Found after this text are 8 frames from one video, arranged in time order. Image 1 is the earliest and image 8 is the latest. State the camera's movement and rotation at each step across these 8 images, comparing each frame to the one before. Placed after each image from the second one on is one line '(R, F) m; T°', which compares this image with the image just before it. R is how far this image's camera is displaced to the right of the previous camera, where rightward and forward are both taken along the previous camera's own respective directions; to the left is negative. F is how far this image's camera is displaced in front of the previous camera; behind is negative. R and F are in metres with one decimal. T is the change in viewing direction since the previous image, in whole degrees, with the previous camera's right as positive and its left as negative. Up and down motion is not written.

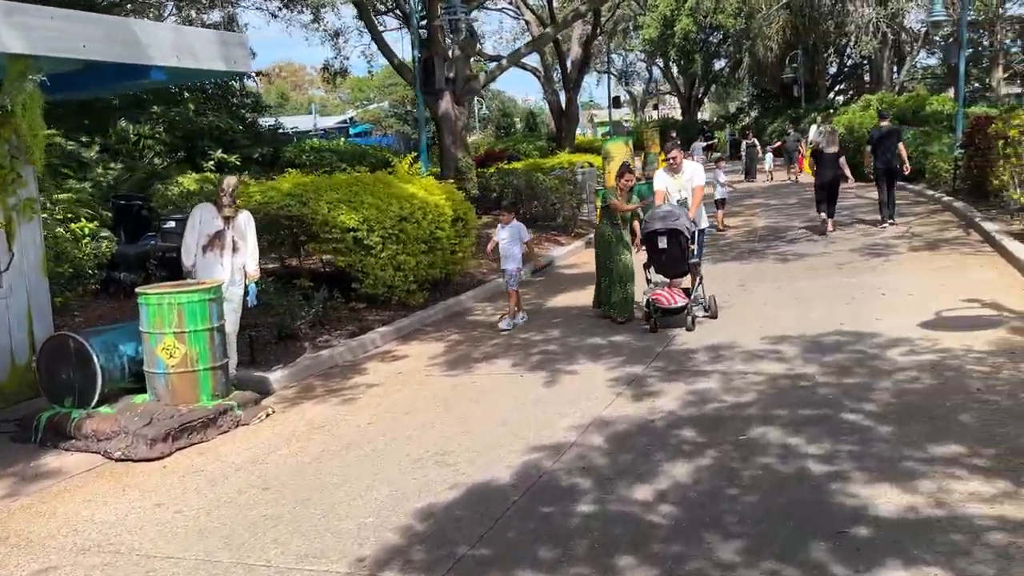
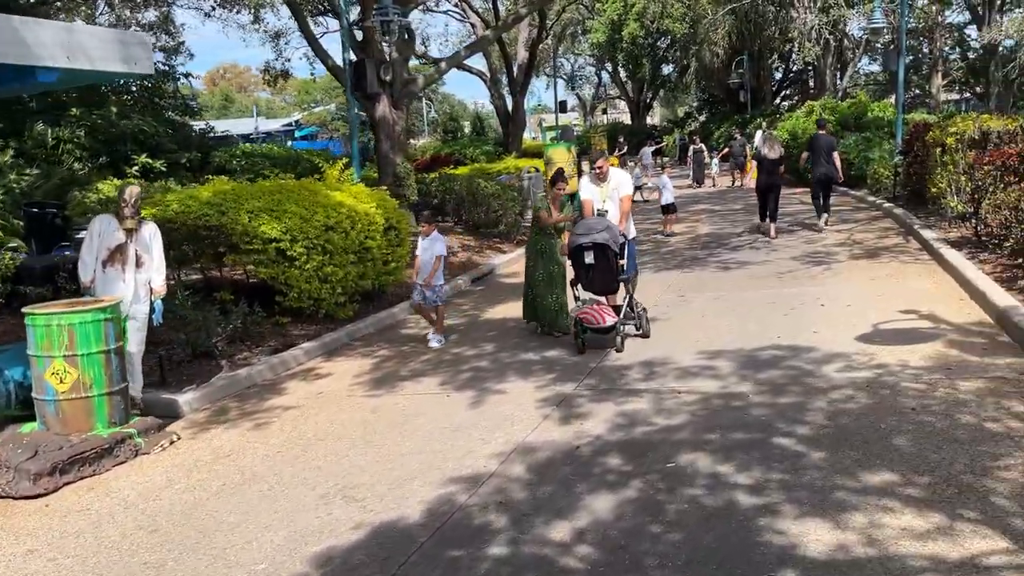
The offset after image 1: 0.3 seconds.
(+0.2, +0.3) m; +3°
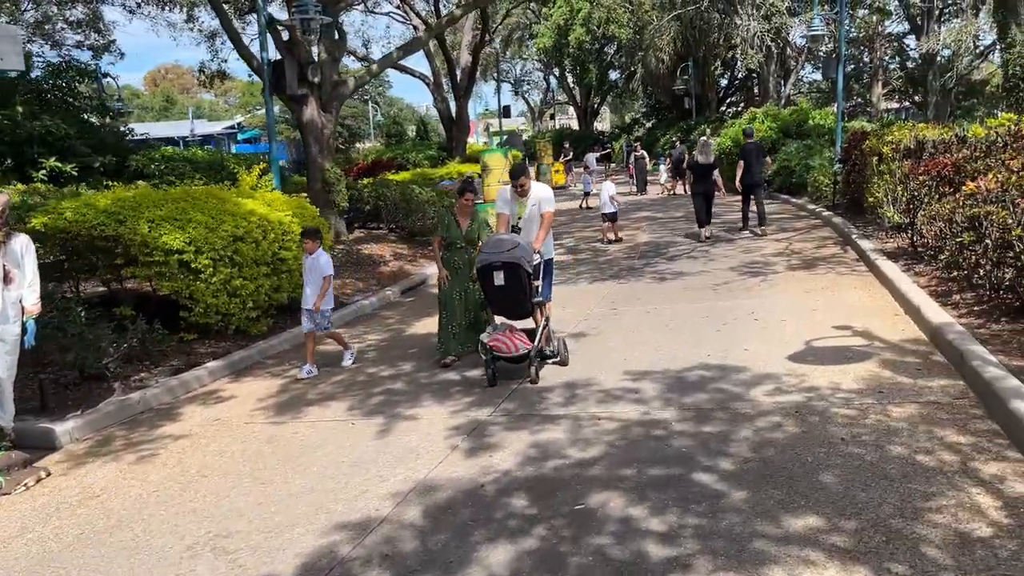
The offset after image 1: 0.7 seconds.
(+0.3, +0.4) m; +3°
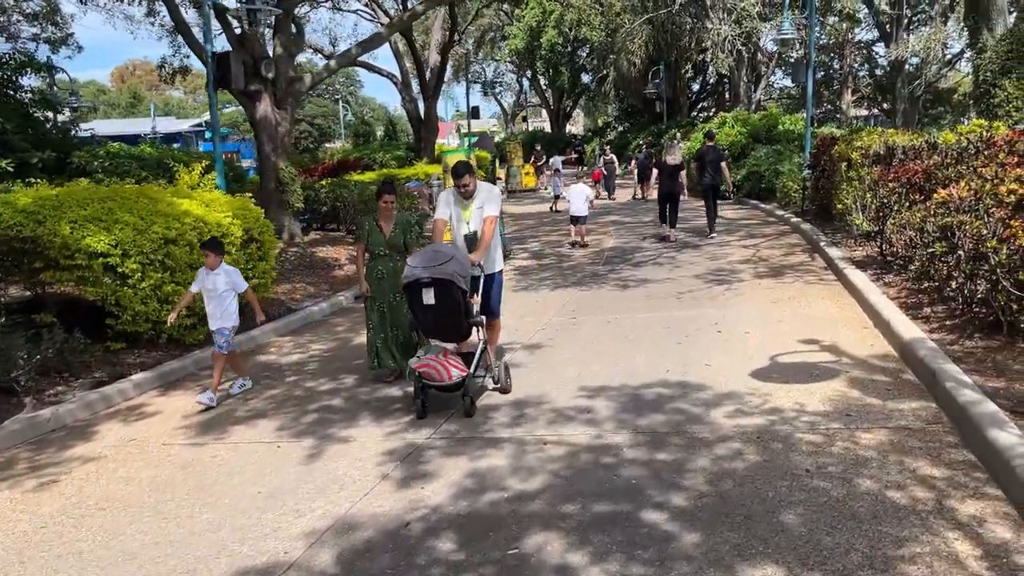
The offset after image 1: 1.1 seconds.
(+0.2, +0.5) m; +2°
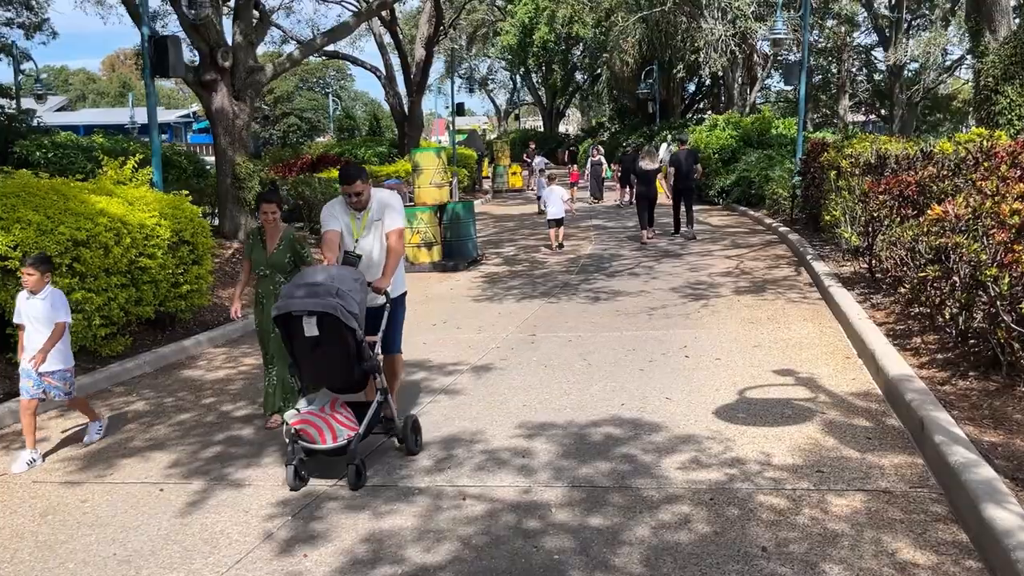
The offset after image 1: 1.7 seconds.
(+0.4, +0.7) m; 0°
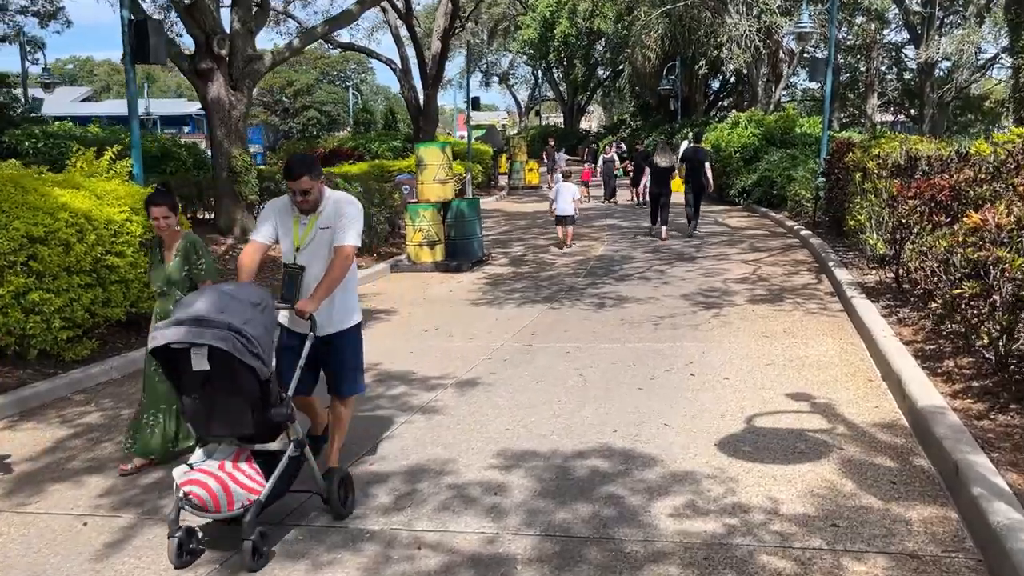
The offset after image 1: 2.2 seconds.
(+0.2, +0.6) m; -1°
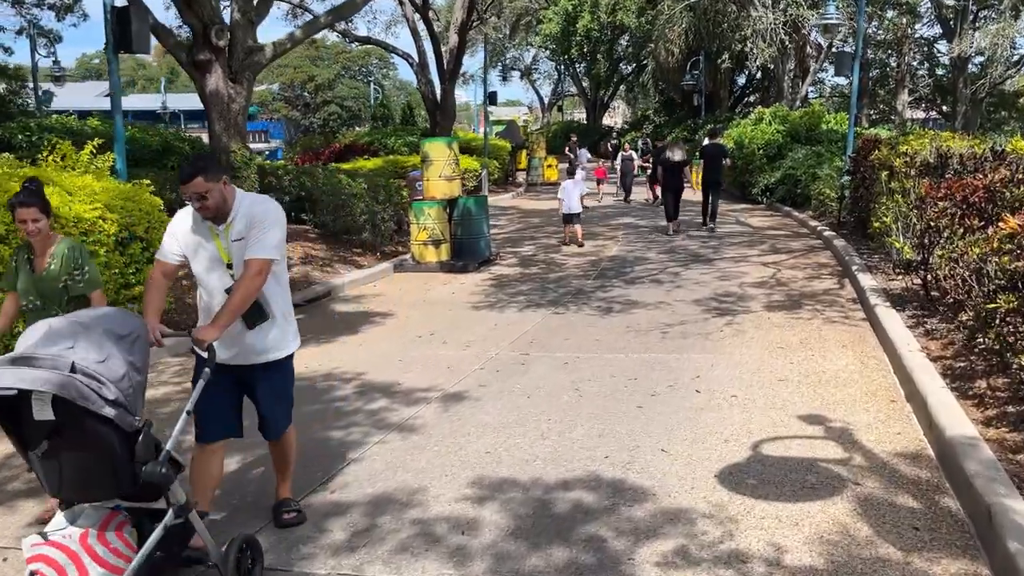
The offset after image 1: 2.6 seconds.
(+0.2, +0.5) m; -2°
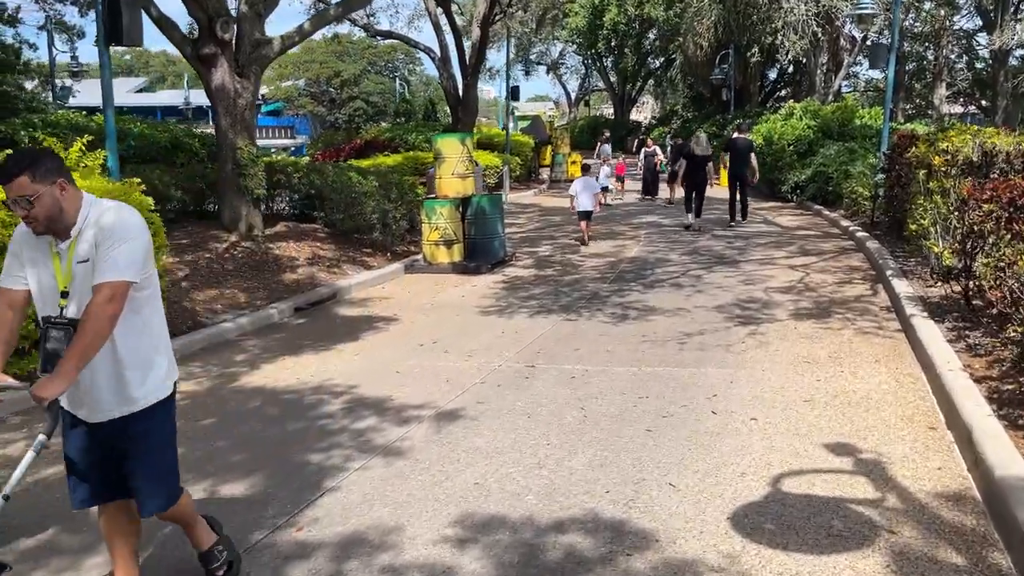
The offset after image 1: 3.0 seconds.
(+0.2, +0.5) m; -2°
